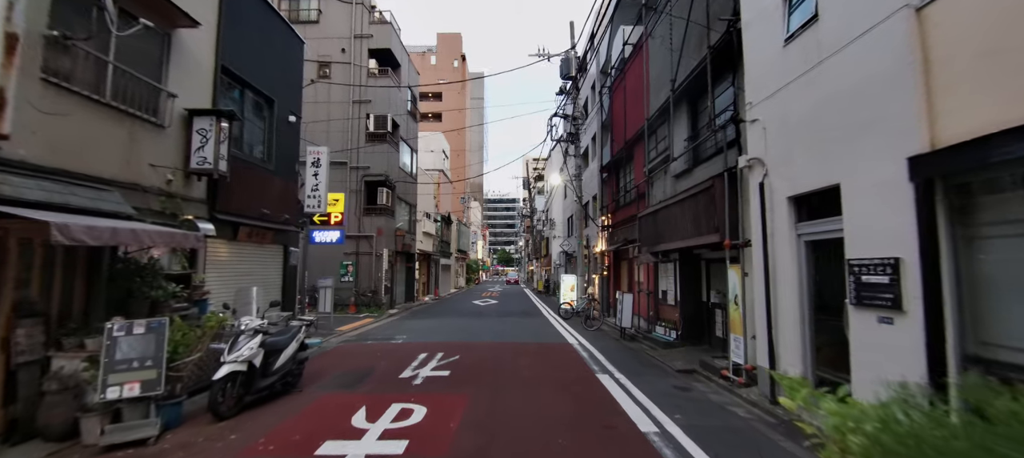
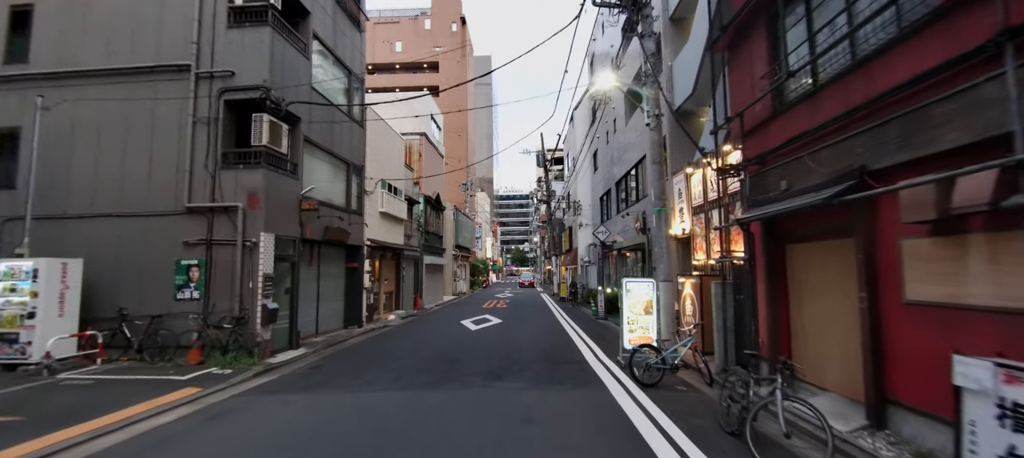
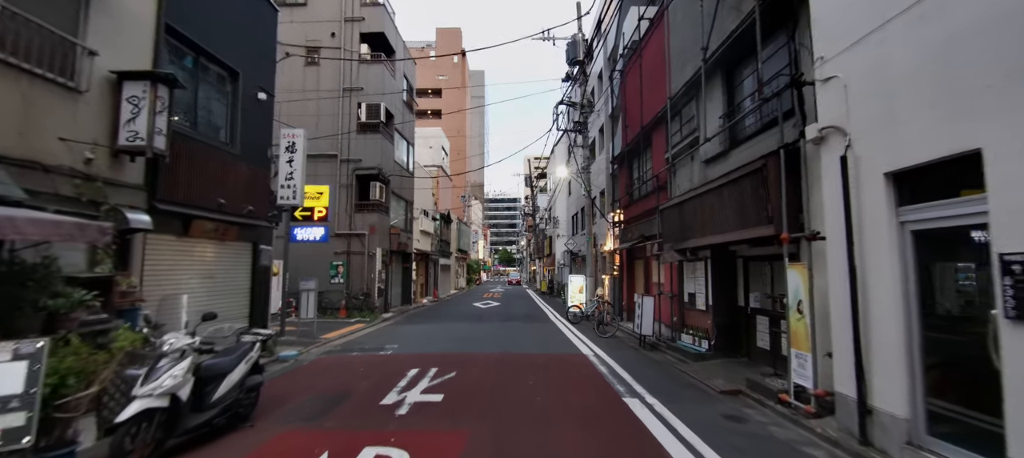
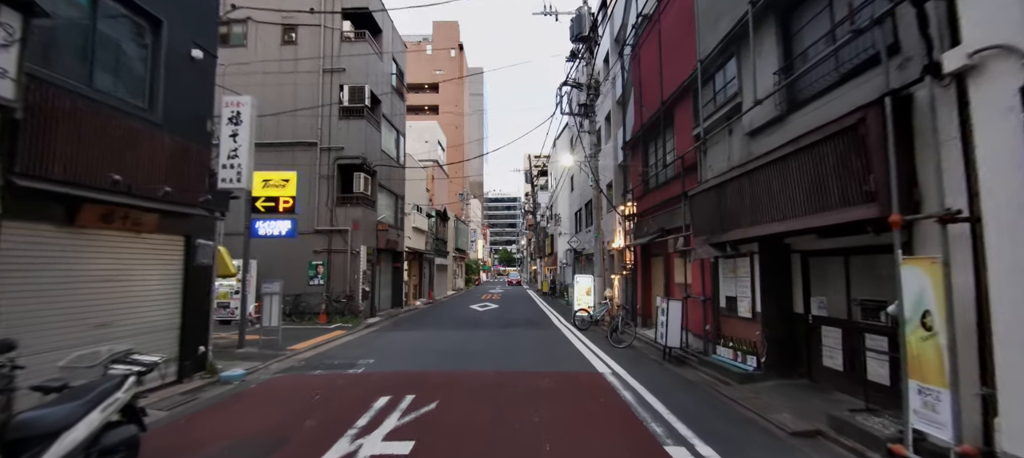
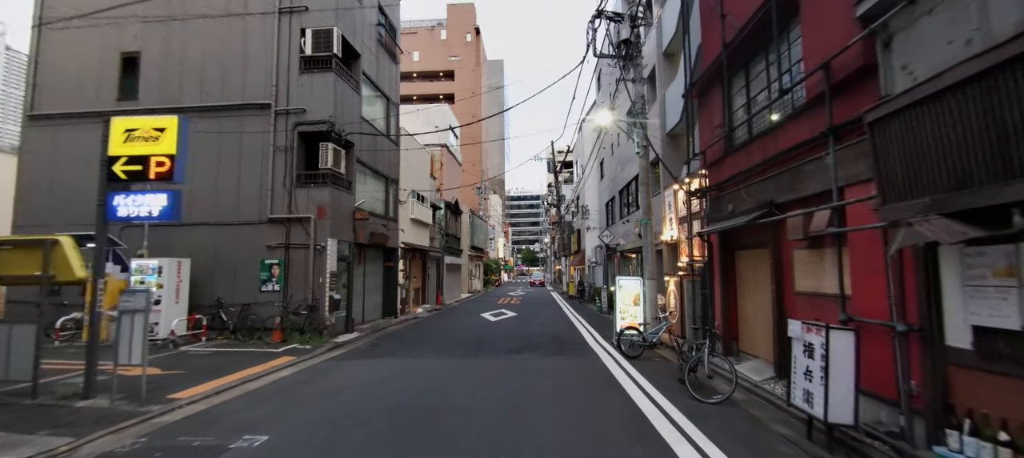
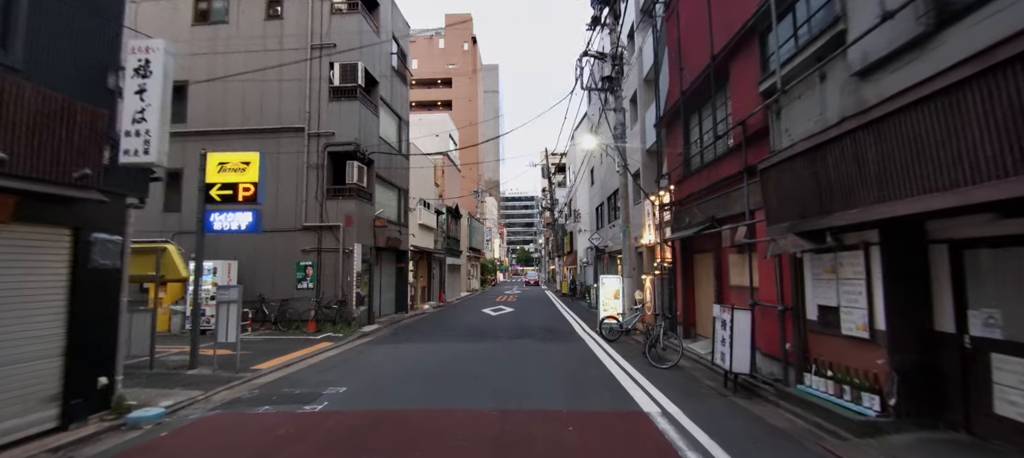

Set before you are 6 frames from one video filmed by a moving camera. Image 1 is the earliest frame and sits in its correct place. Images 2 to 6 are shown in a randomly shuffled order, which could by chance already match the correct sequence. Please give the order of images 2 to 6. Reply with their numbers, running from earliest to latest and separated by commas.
3, 4, 6, 5, 2
